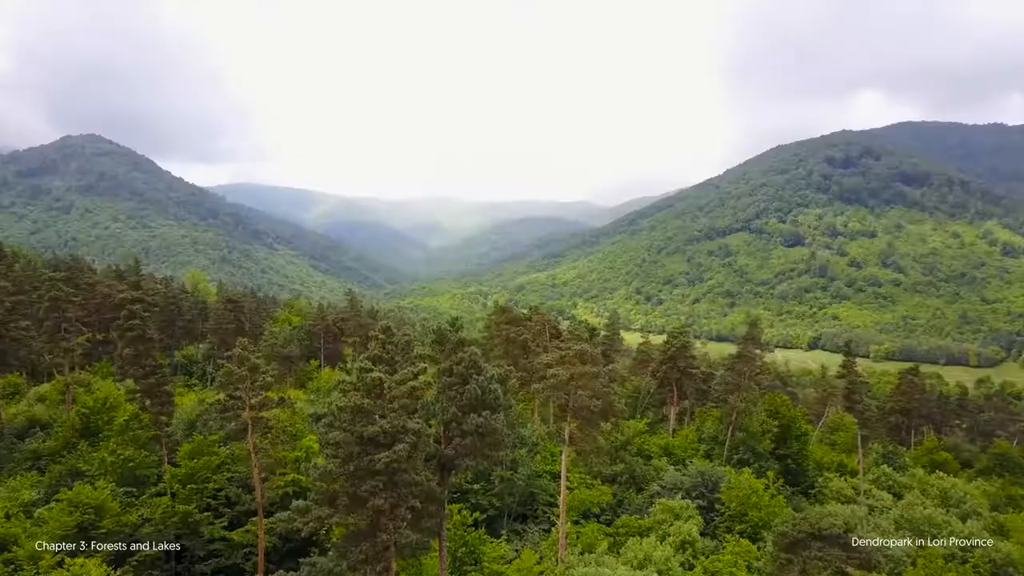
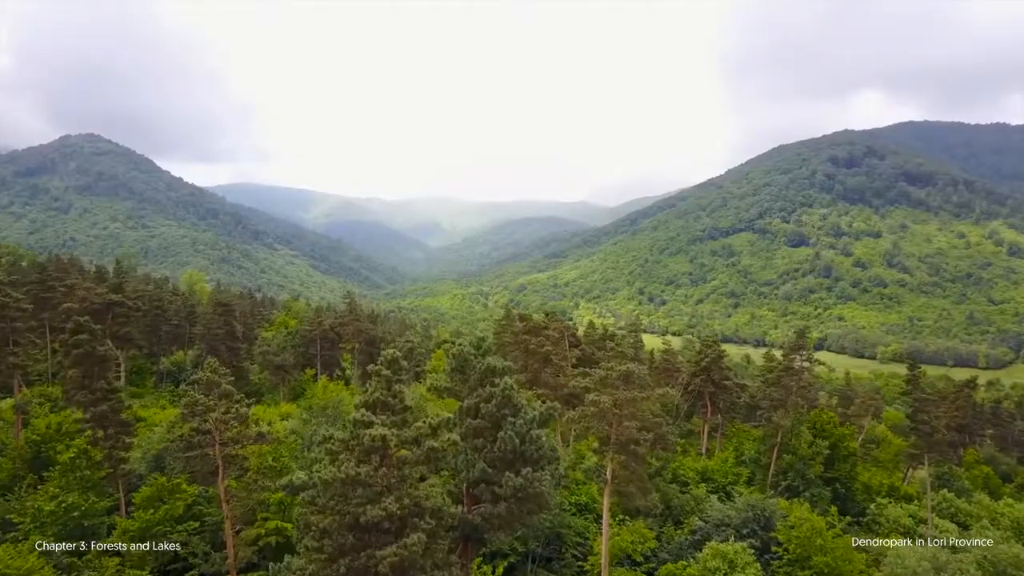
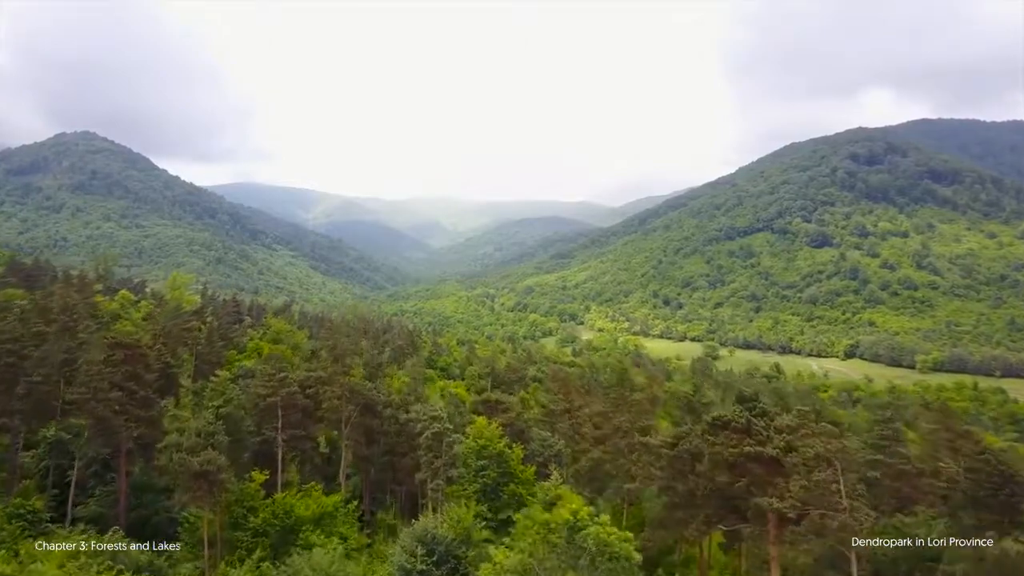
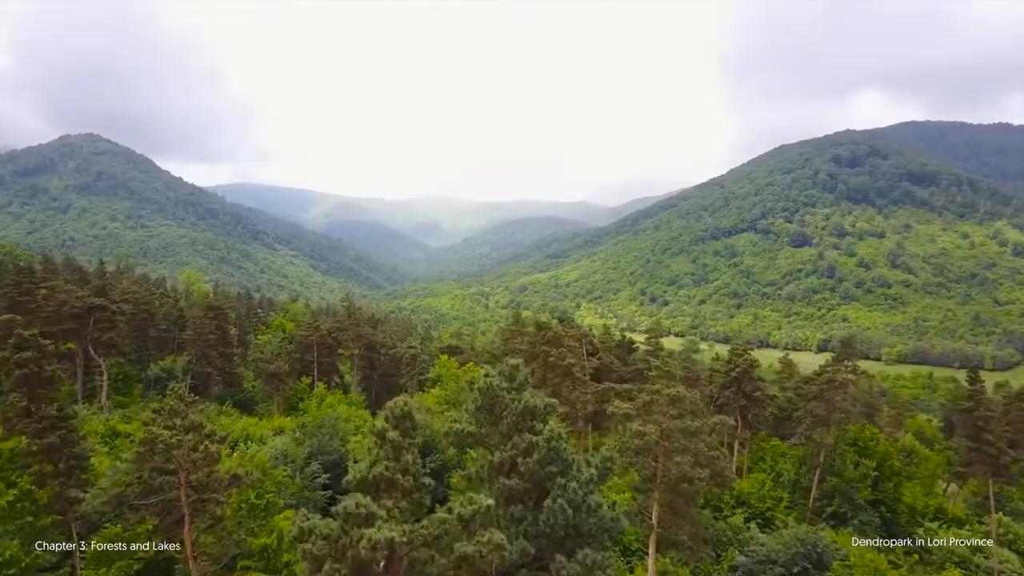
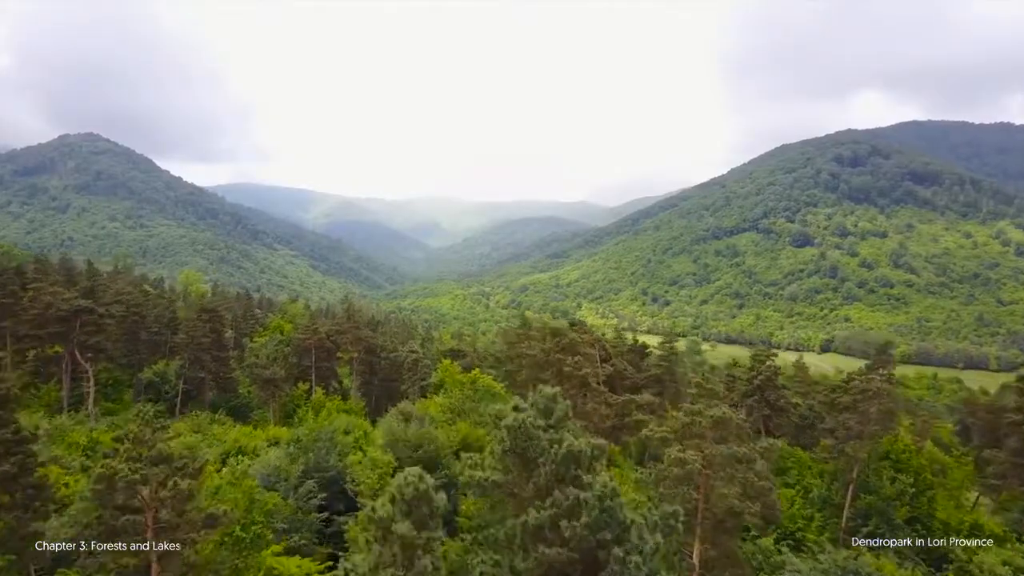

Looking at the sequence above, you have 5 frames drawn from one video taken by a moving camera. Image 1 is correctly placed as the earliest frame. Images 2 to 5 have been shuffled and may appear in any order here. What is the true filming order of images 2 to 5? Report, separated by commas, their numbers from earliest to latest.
2, 4, 5, 3
